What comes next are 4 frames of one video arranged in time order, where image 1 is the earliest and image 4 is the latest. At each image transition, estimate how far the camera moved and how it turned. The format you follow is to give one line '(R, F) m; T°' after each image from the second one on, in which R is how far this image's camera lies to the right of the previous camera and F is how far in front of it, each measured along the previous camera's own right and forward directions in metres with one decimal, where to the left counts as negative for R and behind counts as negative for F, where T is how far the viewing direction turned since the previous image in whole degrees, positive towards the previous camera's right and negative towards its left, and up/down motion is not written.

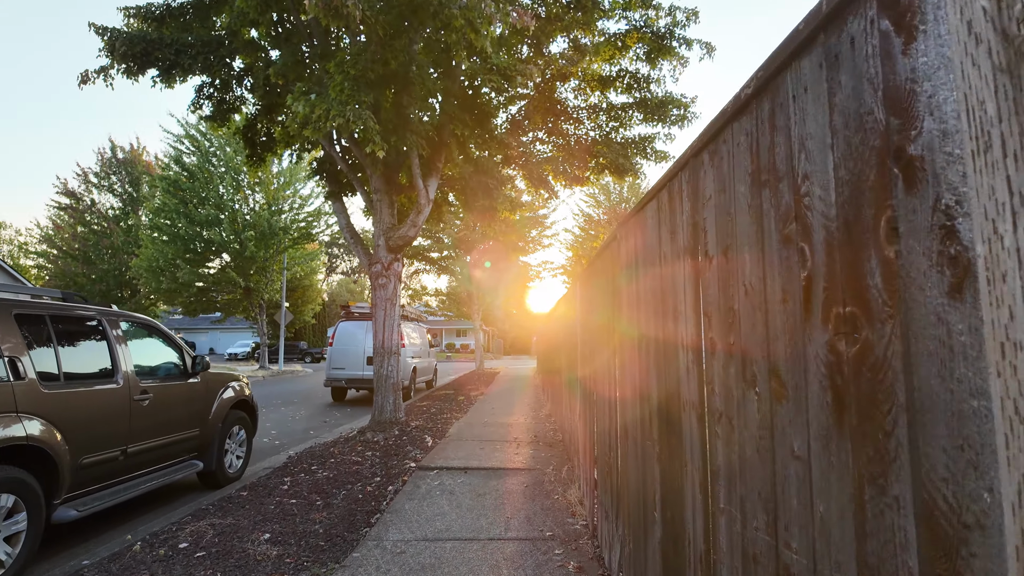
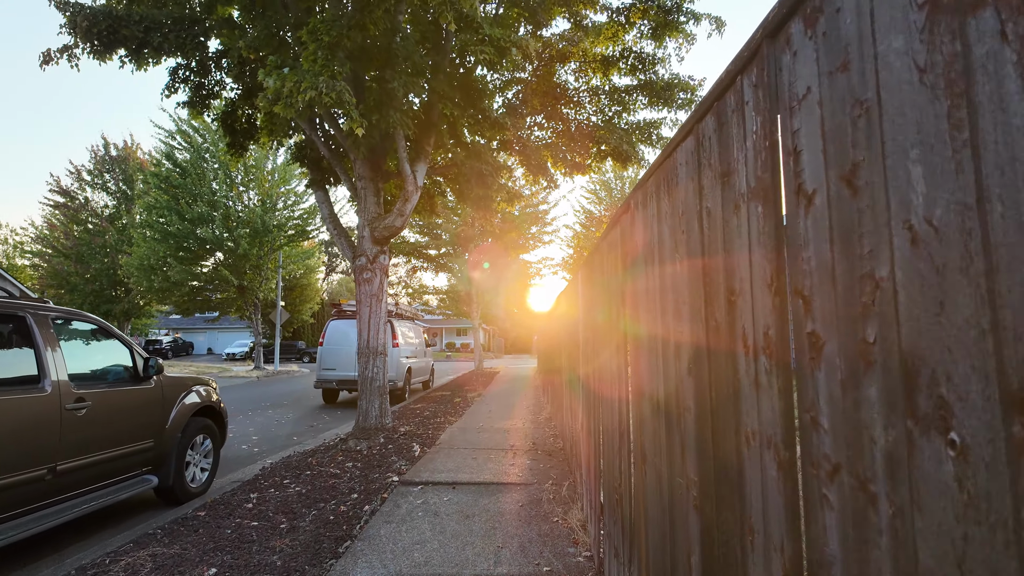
(+0.1, +0.6) m; 0°
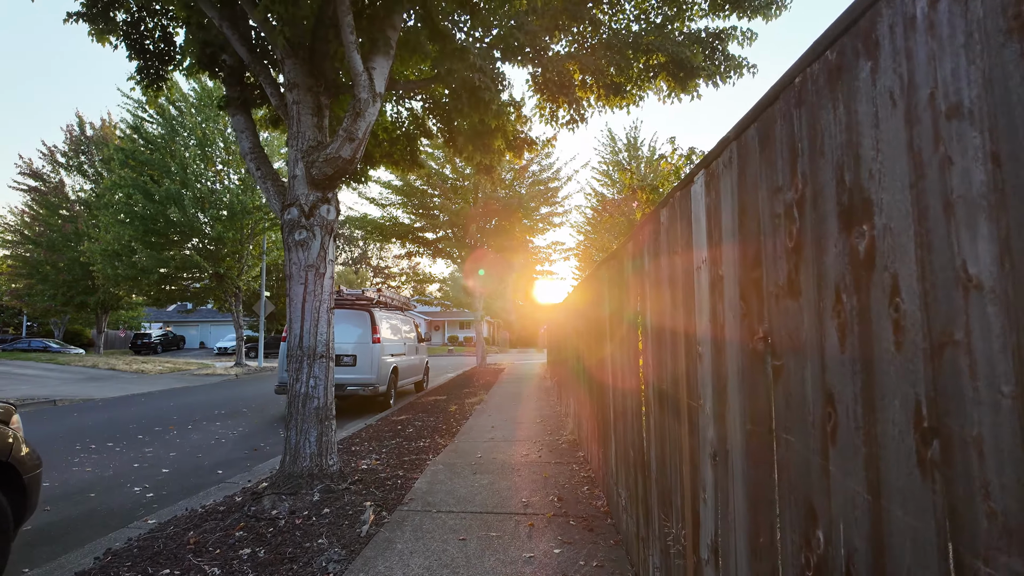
(-0.1, +2.6) m; 0°
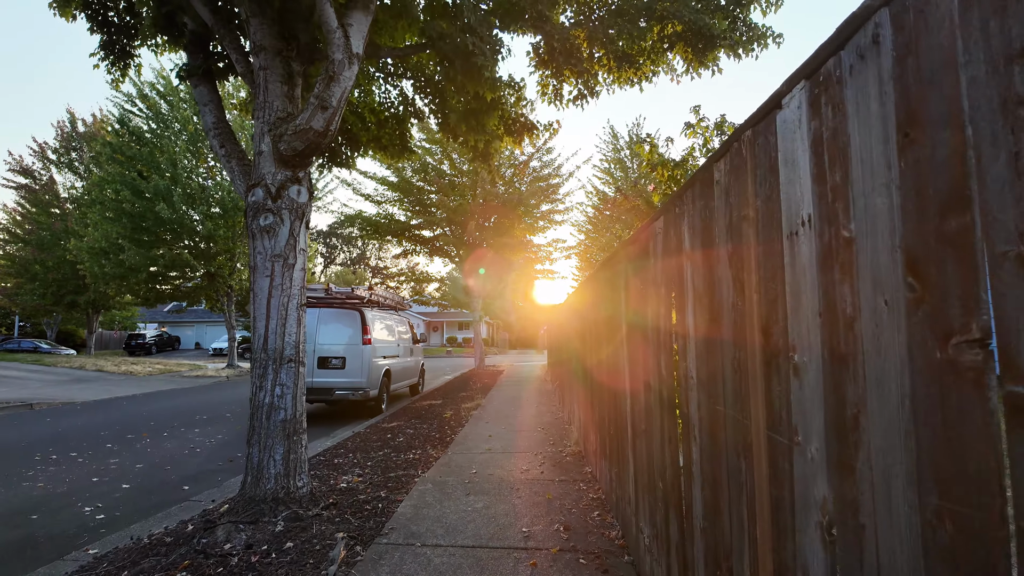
(0.0, +0.6) m; 0°
